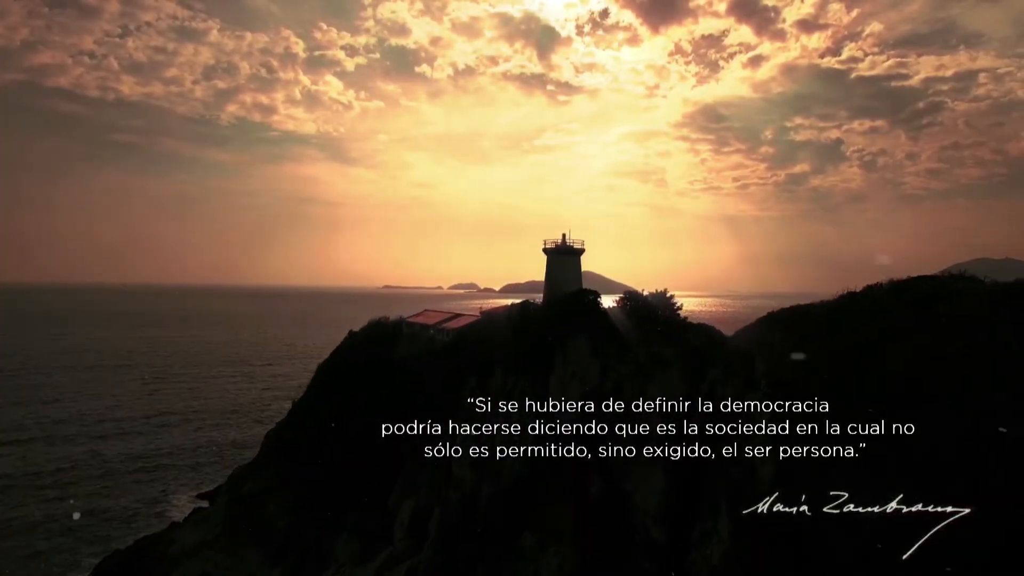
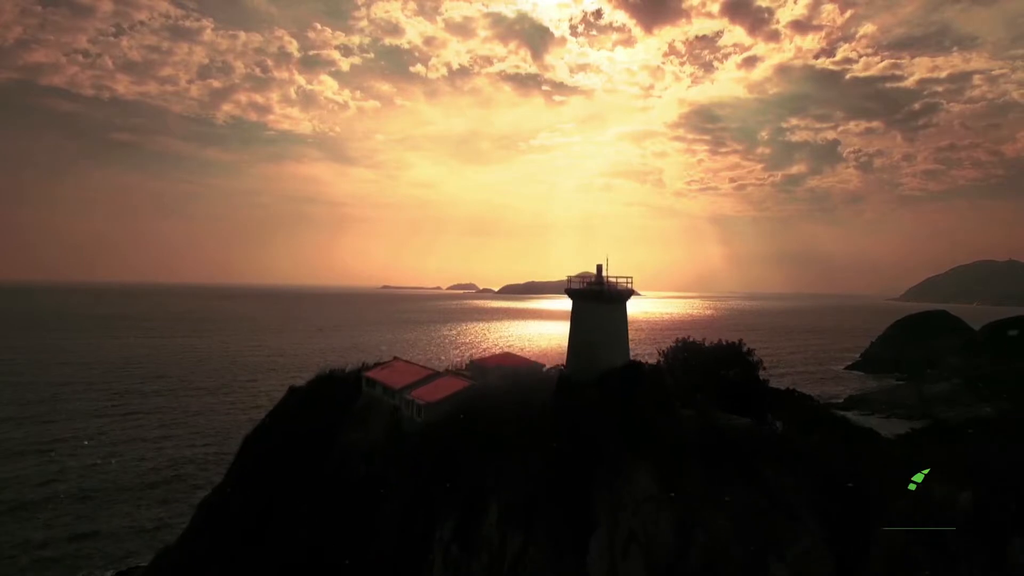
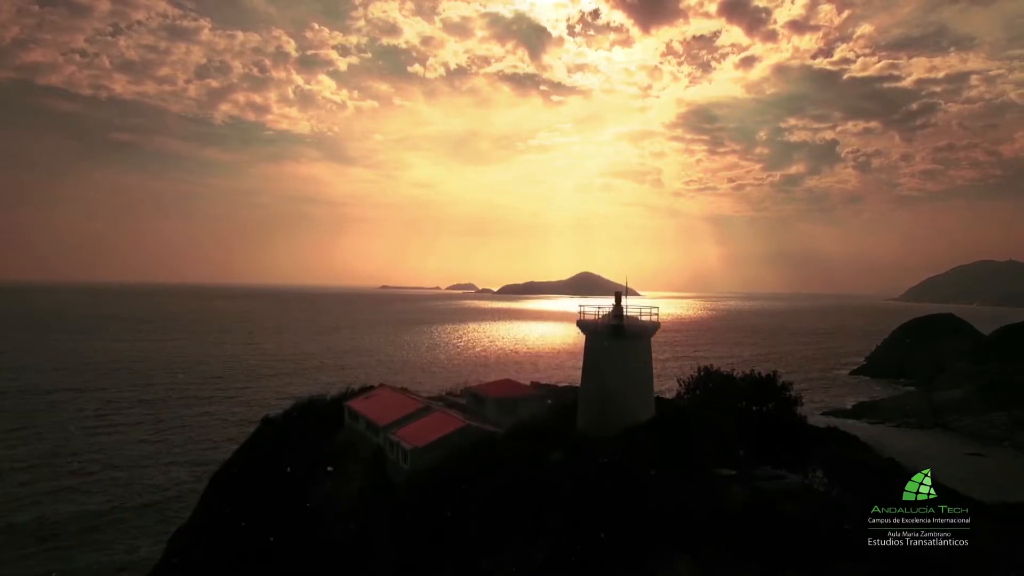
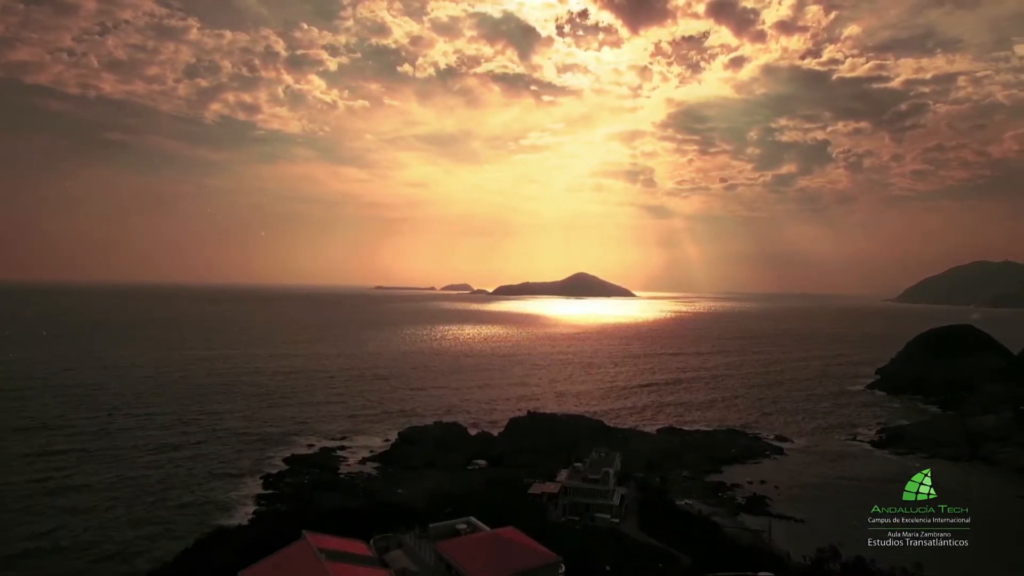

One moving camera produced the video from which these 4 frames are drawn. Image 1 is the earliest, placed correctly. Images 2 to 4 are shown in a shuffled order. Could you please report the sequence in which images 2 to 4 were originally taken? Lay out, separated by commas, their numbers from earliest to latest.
2, 3, 4
